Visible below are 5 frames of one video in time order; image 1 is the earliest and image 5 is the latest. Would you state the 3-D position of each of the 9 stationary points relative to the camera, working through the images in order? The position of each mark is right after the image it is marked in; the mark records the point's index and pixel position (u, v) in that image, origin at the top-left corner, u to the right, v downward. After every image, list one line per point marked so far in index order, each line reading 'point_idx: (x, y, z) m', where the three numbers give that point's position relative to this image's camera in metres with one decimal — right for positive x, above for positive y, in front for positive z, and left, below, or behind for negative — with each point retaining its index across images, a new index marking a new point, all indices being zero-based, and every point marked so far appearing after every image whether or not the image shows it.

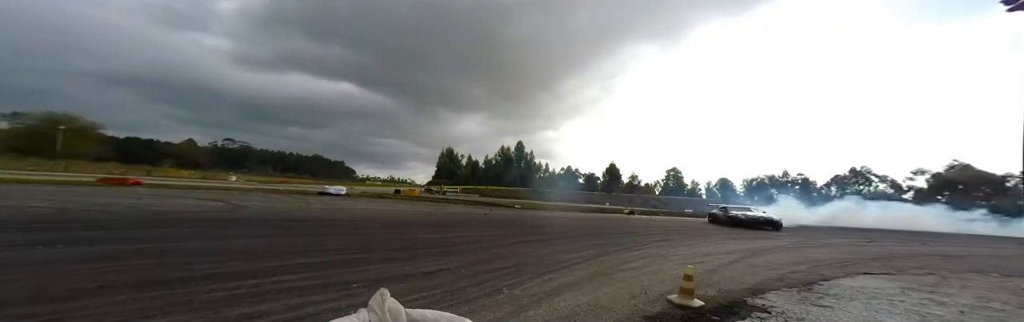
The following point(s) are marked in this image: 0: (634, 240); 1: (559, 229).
0: (+4.1, -2.8, +10.2) m
1: (+1.7, -3.0, +12.8) m
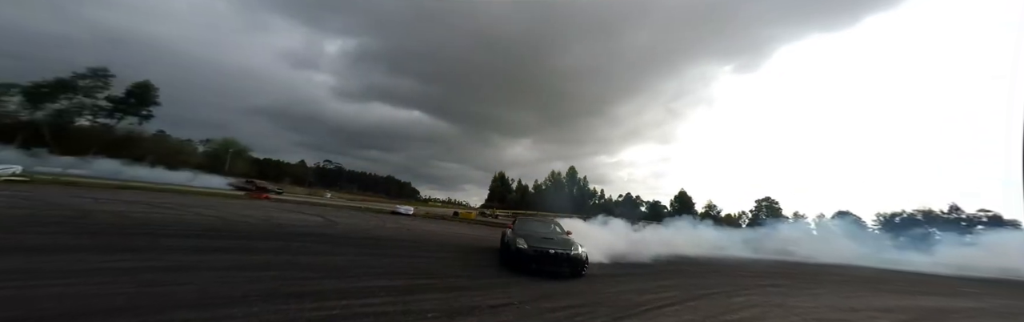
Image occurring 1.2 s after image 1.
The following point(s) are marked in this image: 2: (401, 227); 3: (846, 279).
0: (+6.2, -3.6, +8.9) m
1: (+4.3, -4.0, +11.8) m
2: (-7.5, -4.3, +19.1) m
3: (+12.2, -4.4, +10.9) m
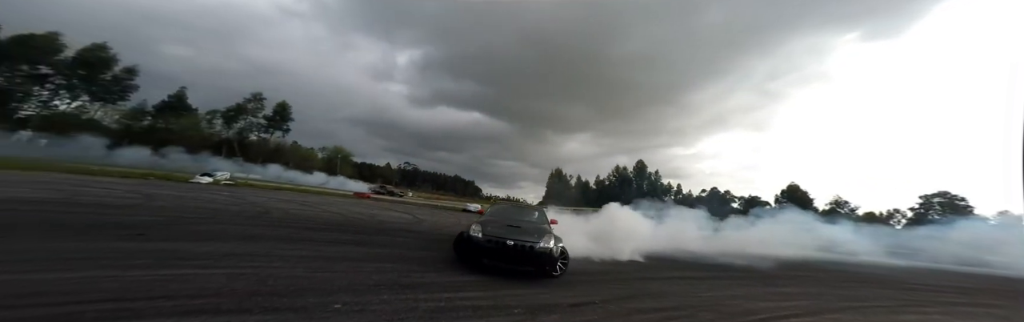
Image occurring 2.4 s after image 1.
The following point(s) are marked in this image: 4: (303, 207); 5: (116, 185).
0: (+8.8, -3.3, +7.4) m
1: (+7.6, -3.8, +10.7) m
2: (-2.5, -4.3, +20.1) m
3: (+15.2, -3.8, +8.1) m
4: (-8.8, -2.0, +12.6) m
5: (-16.0, -0.9, +12.2) m
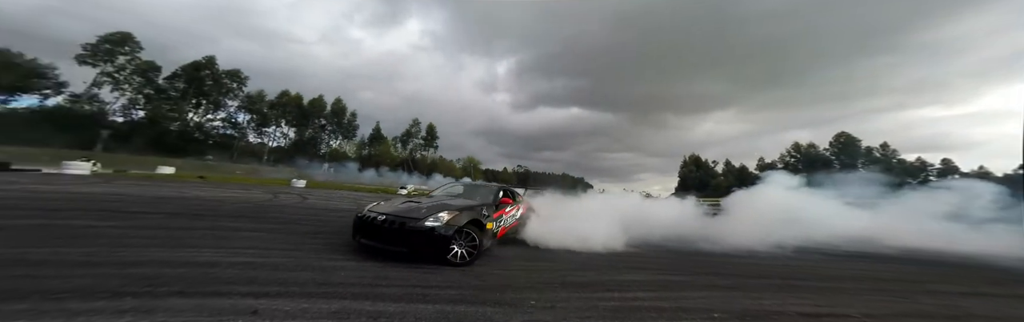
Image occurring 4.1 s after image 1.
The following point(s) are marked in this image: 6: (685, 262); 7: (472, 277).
0: (+12.3, -2.1, +3.3) m
1: (+12.3, -2.6, +6.8) m
2: (+6.5, -3.9, +19.2) m
3: (+18.5, -2.0, +1.6) m
4: (-2.3, -2.5, +14.5) m
5: (-9.2, -2.1, +16.8) m
6: (+3.9, -2.4, +6.5) m
7: (-0.6, -1.8, +4.7) m
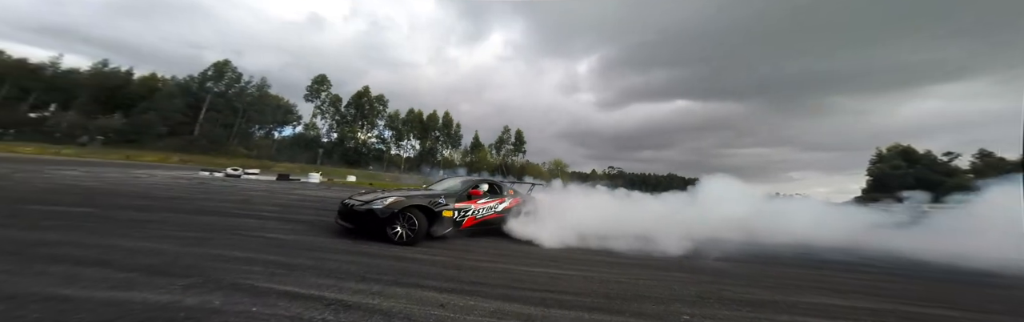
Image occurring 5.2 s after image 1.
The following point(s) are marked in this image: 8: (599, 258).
0: (+13.6, -1.7, -0.6) m
1: (+14.7, -2.2, +2.7) m
2: (+12.8, -3.8, +16.3) m
3: (+19.0, -1.4, -4.0) m
4: (+3.0, -2.6, +14.4) m
5: (-3.0, -2.5, +18.6) m
6: (+6.6, -2.3, +4.9) m
7: (+1.7, -1.9, +4.6) m
8: (+1.7, -1.9, +4.7) m
